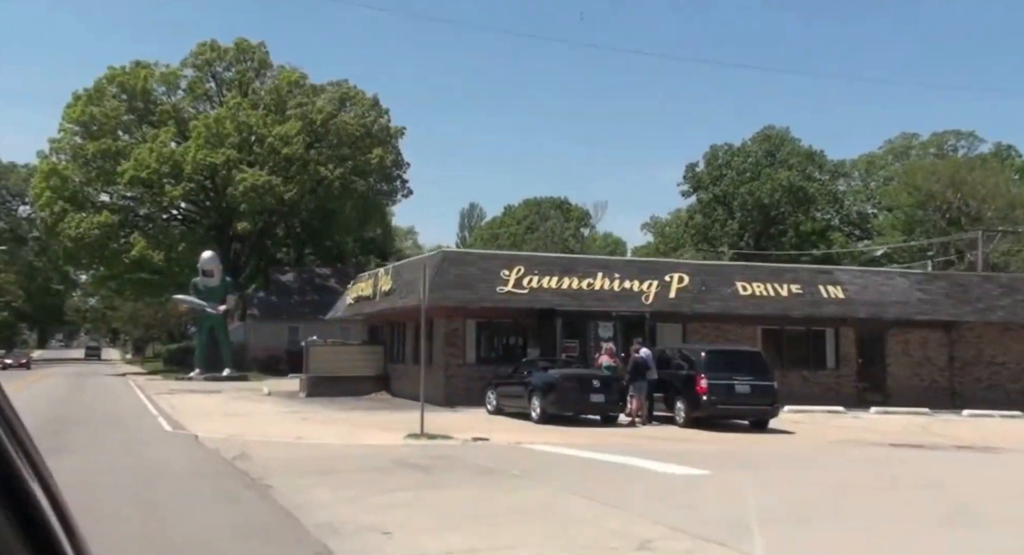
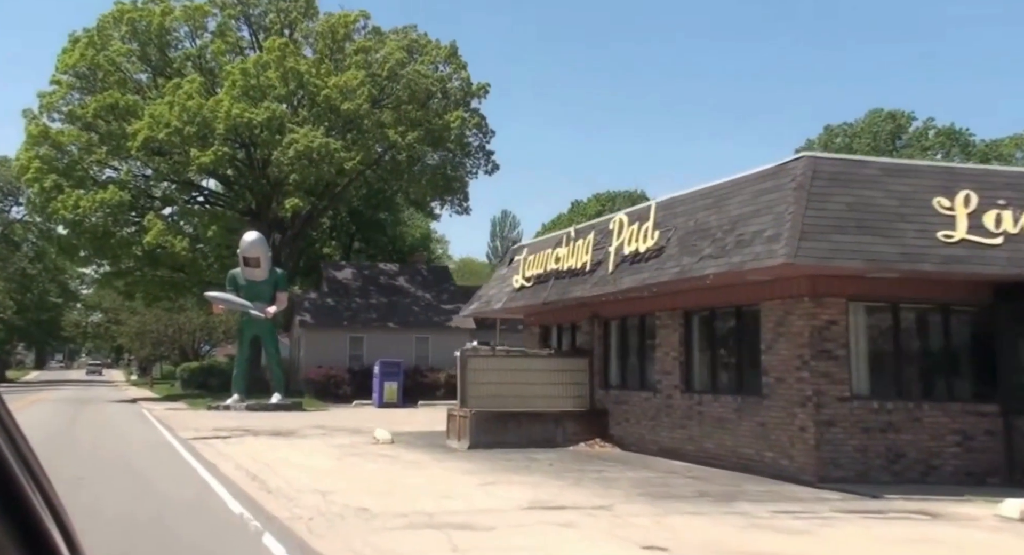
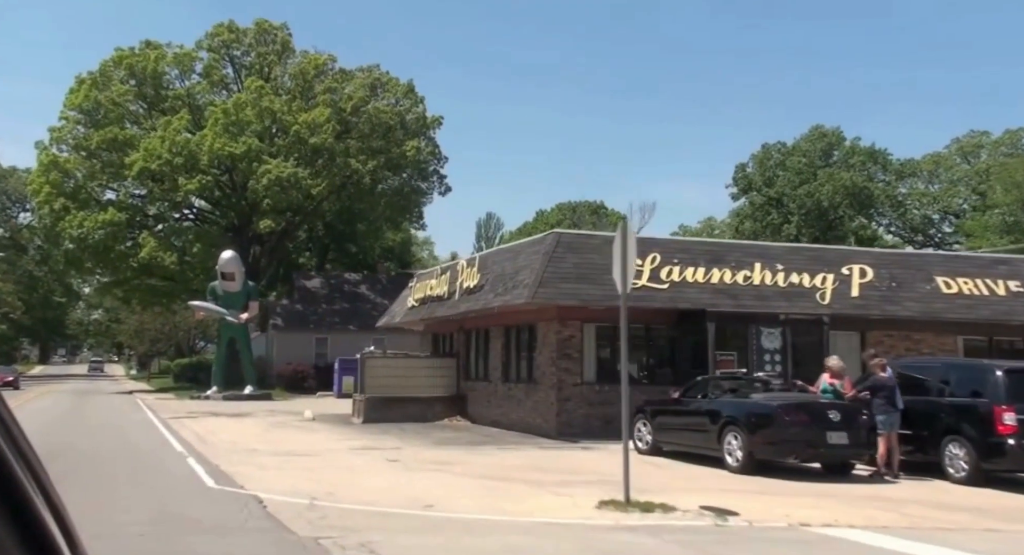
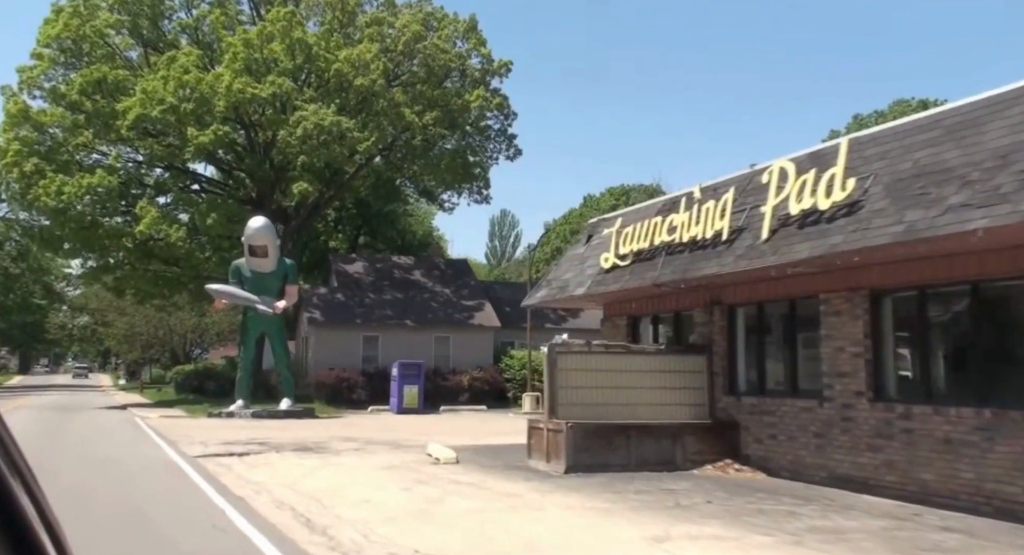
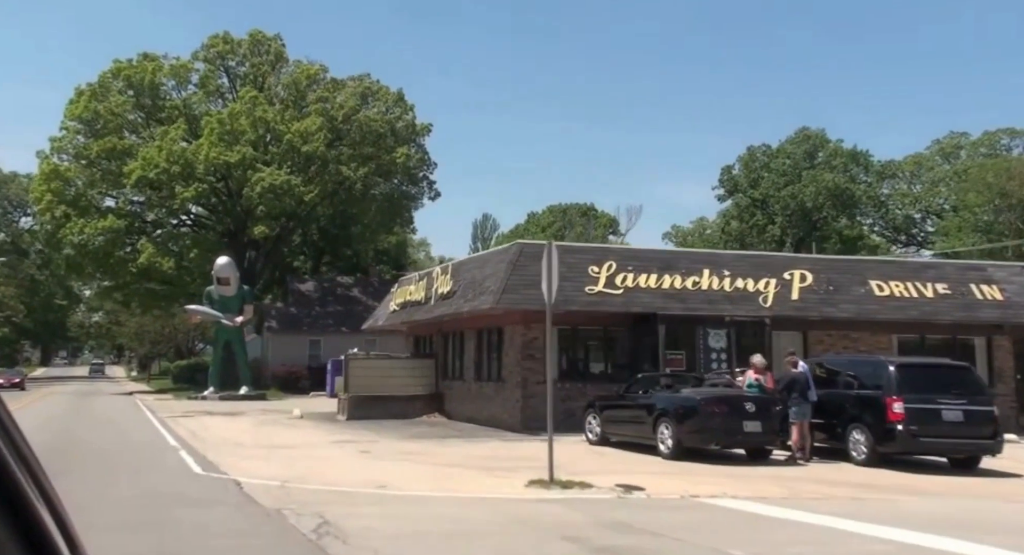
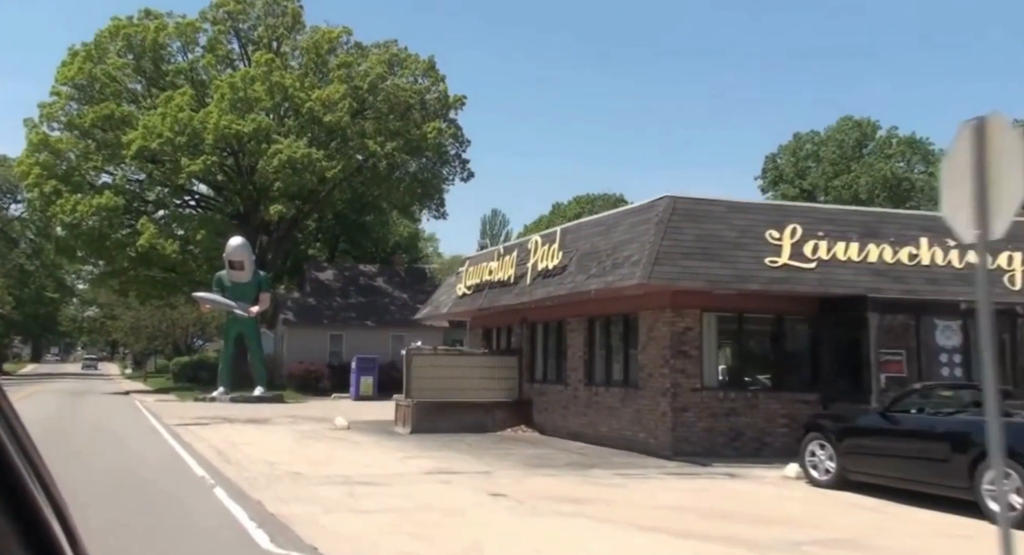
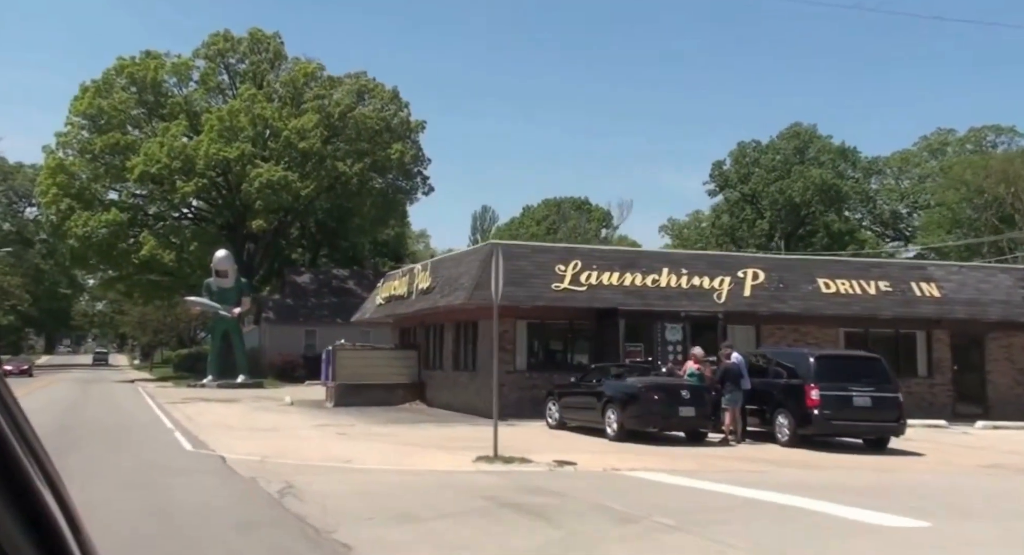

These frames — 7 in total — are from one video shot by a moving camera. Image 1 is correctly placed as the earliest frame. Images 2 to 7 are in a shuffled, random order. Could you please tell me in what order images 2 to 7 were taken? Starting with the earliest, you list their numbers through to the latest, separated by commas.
7, 5, 3, 6, 2, 4
